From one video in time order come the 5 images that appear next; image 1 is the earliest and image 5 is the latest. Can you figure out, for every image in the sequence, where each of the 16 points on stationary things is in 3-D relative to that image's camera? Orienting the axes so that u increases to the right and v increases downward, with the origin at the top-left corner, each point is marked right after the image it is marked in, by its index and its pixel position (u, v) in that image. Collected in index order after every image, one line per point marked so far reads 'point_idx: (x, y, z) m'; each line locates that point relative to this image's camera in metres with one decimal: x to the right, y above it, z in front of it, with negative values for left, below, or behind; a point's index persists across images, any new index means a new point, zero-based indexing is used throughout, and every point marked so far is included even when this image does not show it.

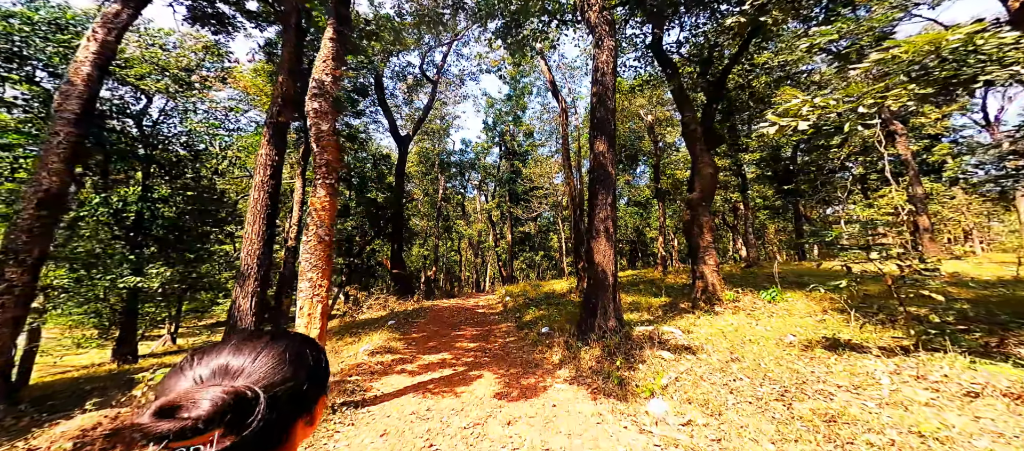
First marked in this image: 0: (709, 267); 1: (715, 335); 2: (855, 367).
0: (+4.8, -1.0, +9.2) m
1: (+3.6, -1.9, +6.6) m
2: (+4.5, -1.9, +4.9) m
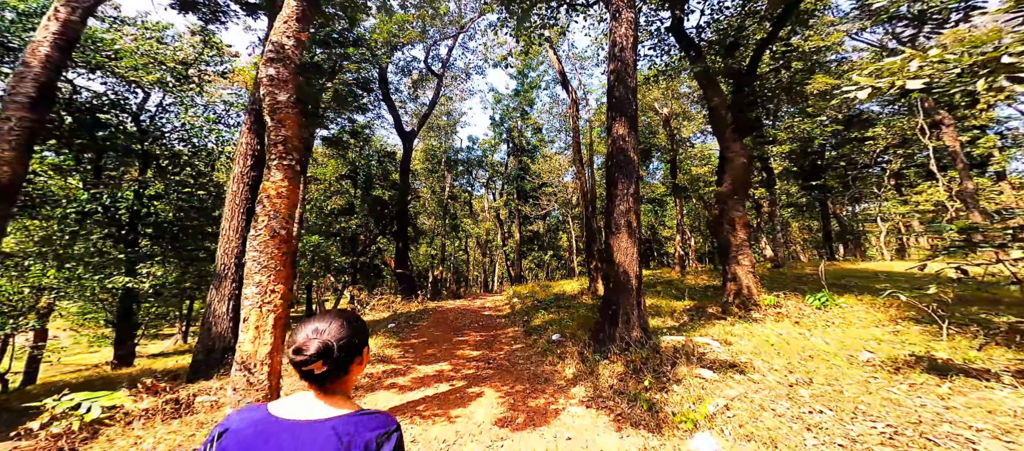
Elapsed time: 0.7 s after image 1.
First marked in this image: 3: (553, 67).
0: (+5.0, -0.9, +8.1) m
1: (+3.7, -1.8, +5.5) m
2: (+4.6, -1.7, +3.7) m
3: (+2.1, +8.0, +19.1) m
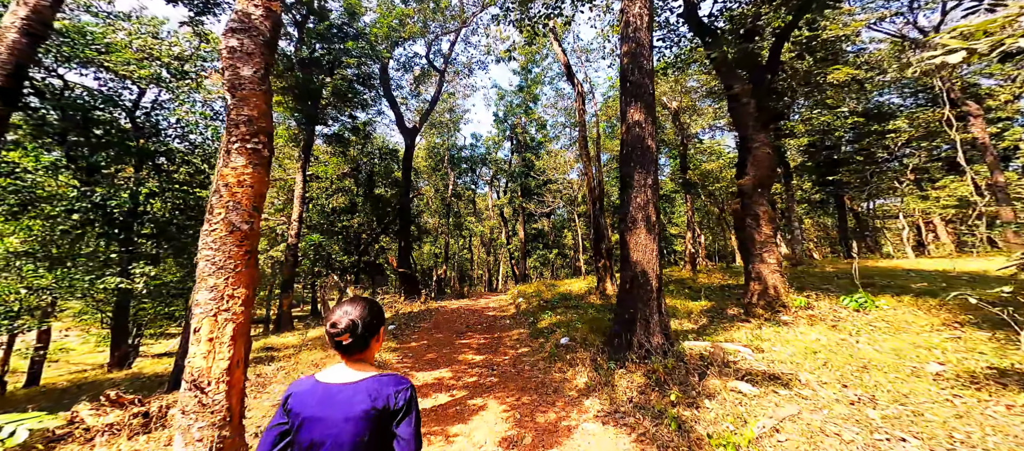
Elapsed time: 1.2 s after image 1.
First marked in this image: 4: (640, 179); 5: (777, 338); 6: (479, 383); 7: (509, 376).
0: (+5.1, -0.8, +7.4) m
1: (+3.8, -1.7, +4.9) m
2: (+4.7, -1.6, +3.1) m
3: (+2.3, +8.2, +18.5) m
4: (+2.1, +0.8, +6.2) m
5: (+4.1, -1.7, +5.7) m
6: (-0.6, -2.8, +6.6) m
7: (-0.1, -2.8, +6.9) m
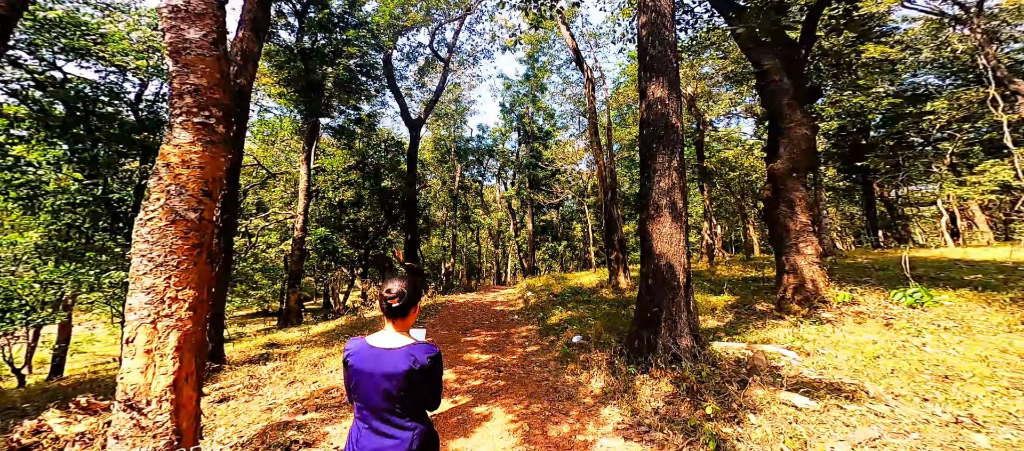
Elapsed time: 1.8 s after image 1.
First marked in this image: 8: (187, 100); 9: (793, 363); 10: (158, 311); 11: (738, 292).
0: (+5.2, -0.6, +6.7) m
1: (+3.9, -1.5, +4.2) m
2: (+4.7, -1.5, +2.4) m
3: (+2.6, +8.6, +17.6) m
4: (+2.2, +0.9, +5.5) m
5: (+4.2, -1.5, +5.0) m
6: (-0.4, -2.6, +6.1) m
7: (+0.1, -2.6, +6.3) m
8: (-2.4, +1.0, +2.8) m
9: (+3.2, -1.6, +4.4) m
10: (-2.4, -0.6, +2.5) m
11: (+5.4, -1.6, +9.0) m
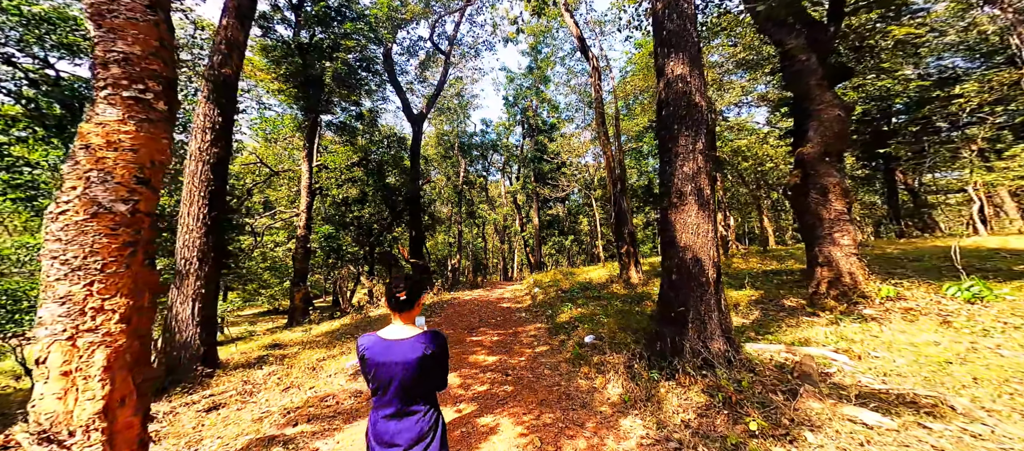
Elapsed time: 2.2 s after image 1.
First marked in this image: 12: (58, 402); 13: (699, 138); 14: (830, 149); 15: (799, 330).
0: (+5.3, -0.4, +6.1) m
1: (+3.9, -1.4, +3.6) m
2: (+4.8, -1.4, +1.8) m
3: (+2.7, +8.9, +17.0) m
4: (+2.3, +1.1, +4.9) m
5: (+4.3, -1.4, +4.5) m
6: (-0.3, -2.5, +5.6) m
7: (+0.2, -2.5, +5.8) m
8: (-2.4, +1.0, +2.3) m
9: (+3.3, -1.5, +3.8) m
10: (-2.3, -0.5, +2.1) m
11: (+5.6, -1.4, +8.4) m
12: (-2.4, -0.9, +2.0) m
13: (+2.4, +1.2, +4.9) m
14: (+5.5, +1.4, +6.5) m
15: (+3.9, -1.5, +5.1) m
